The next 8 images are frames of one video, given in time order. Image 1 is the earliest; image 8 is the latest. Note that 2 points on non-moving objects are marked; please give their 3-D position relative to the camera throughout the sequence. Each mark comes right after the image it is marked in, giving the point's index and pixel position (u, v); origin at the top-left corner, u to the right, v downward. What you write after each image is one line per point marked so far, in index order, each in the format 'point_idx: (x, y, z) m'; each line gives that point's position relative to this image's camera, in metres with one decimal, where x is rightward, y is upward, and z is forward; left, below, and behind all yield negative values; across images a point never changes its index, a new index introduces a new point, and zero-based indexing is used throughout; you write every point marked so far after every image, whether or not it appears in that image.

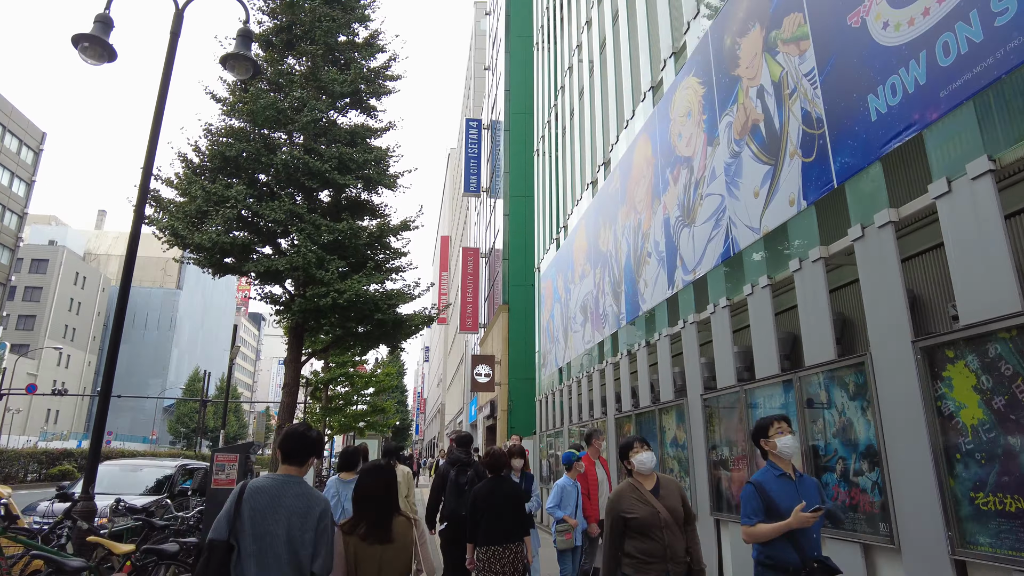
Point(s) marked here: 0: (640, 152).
0: (+2.2, +2.4, +11.8) m
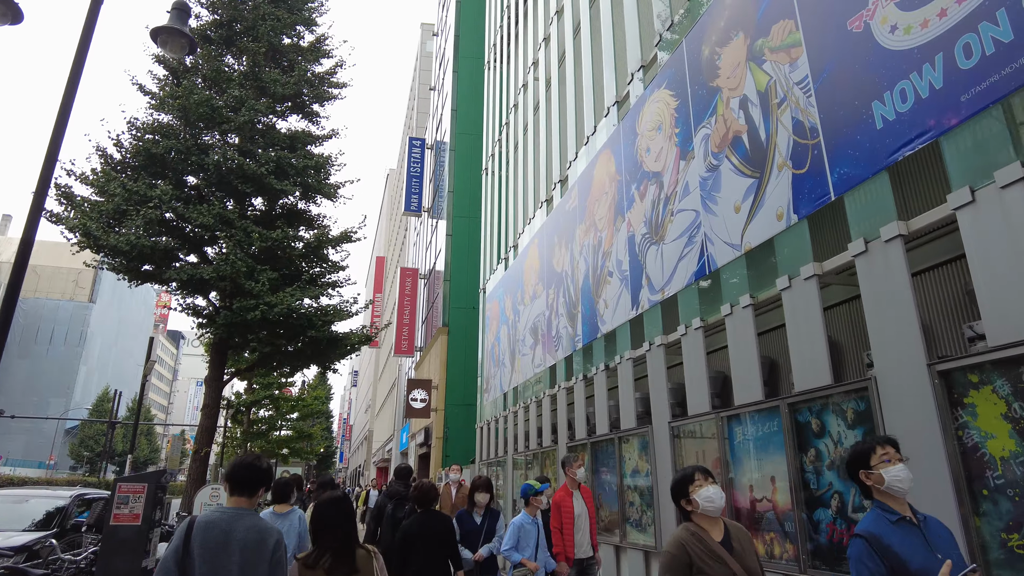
0: (+1.5, +2.0, +11.4) m
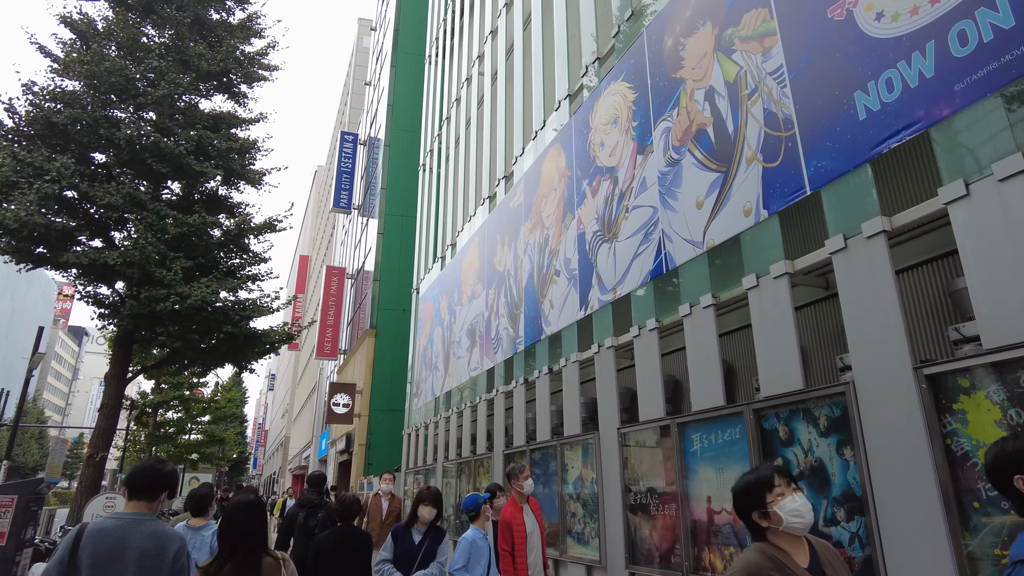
0: (+0.6, +2.0, +10.9) m
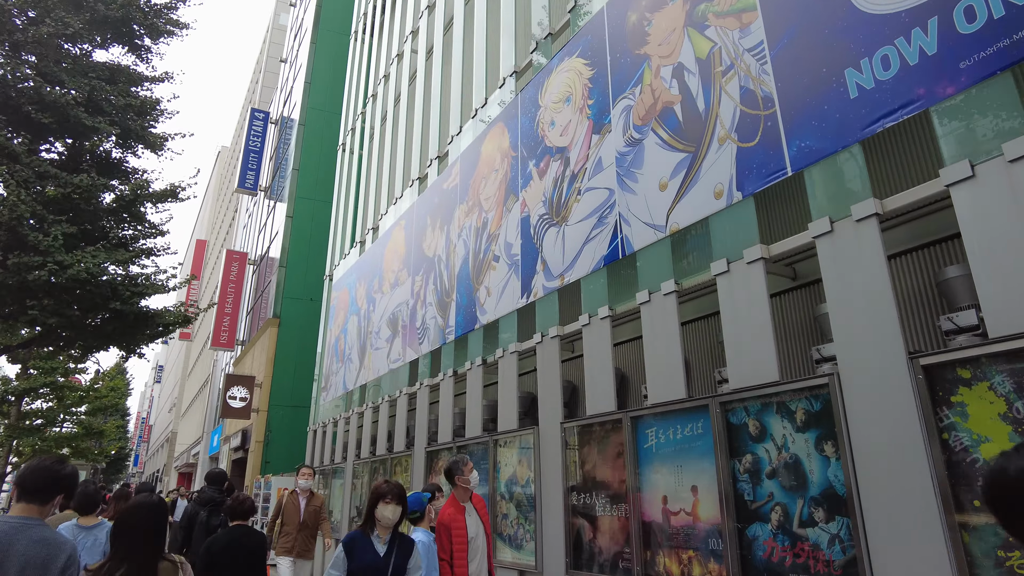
0: (-0.4, +2.2, +10.3) m
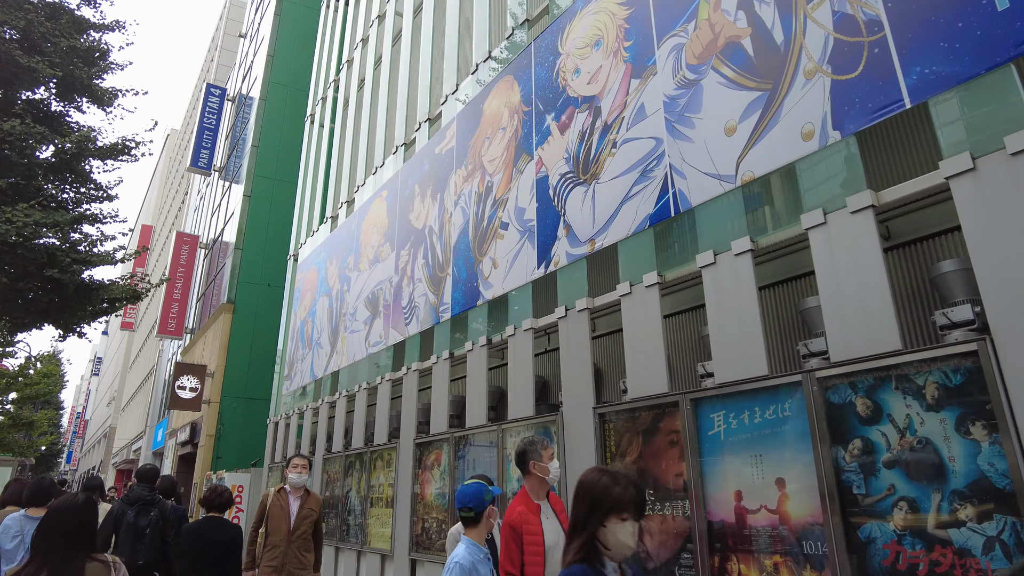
0: (-0.2, +2.6, +9.2) m
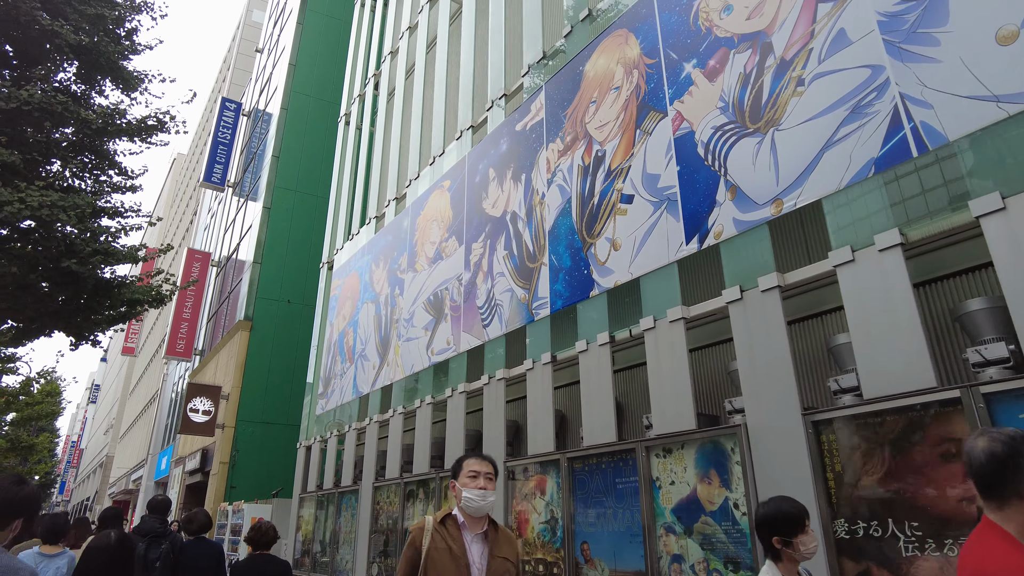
0: (+1.0, +2.7, +7.9) m
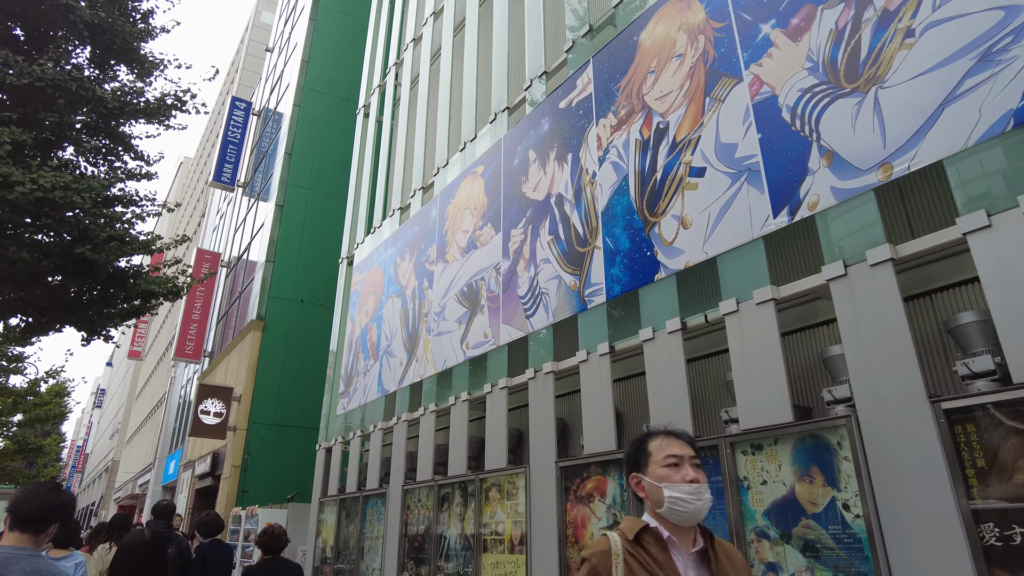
0: (+1.6, +2.9, +7.3) m
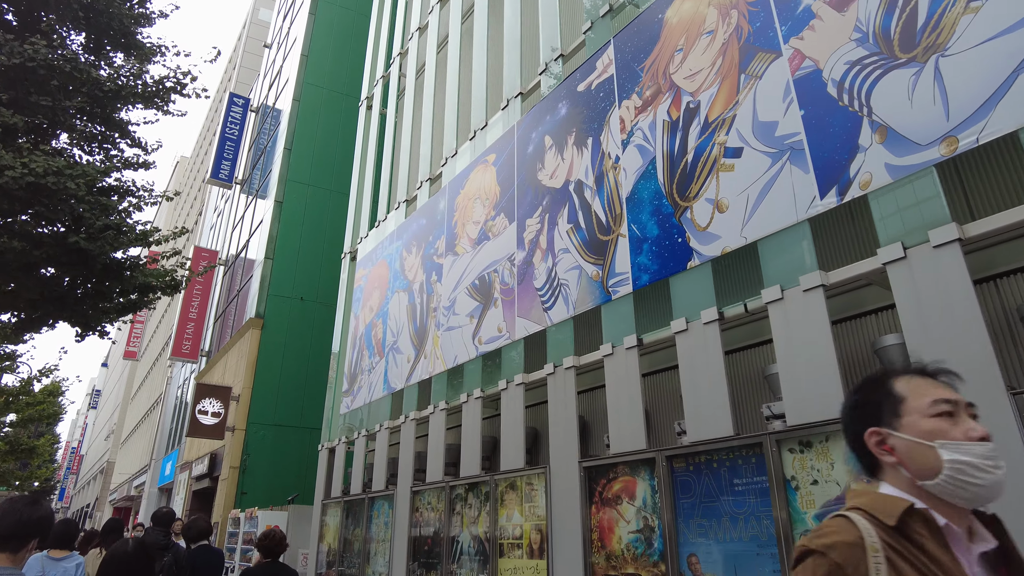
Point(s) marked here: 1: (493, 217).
0: (+1.8, +3.0, +6.9) m
1: (-0.3, +1.0, +9.3) m
